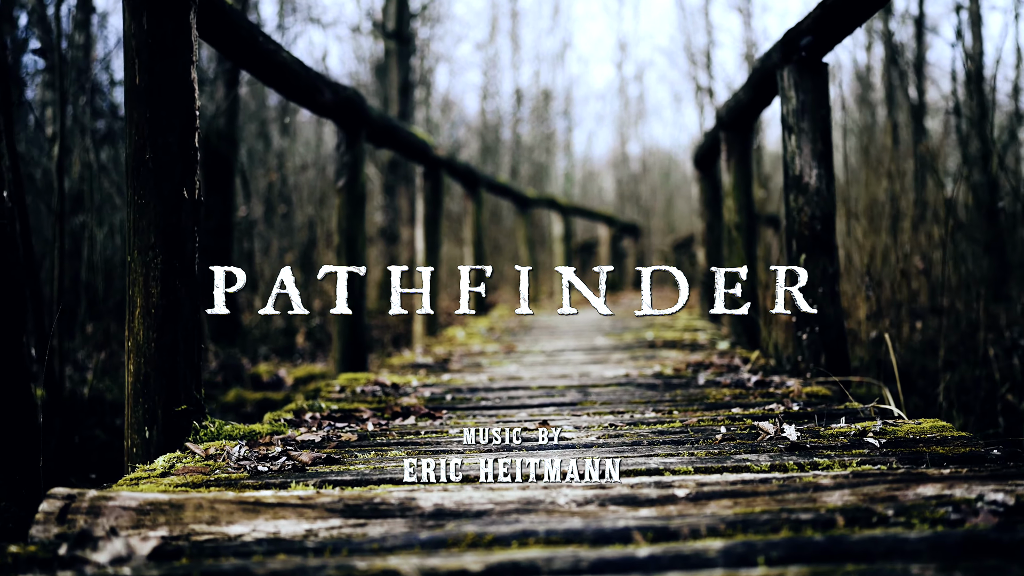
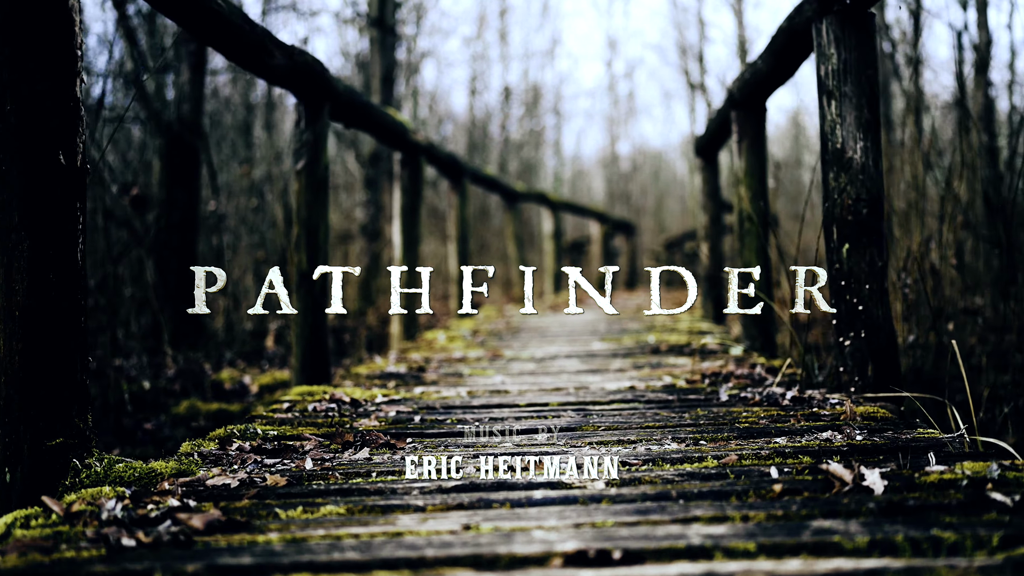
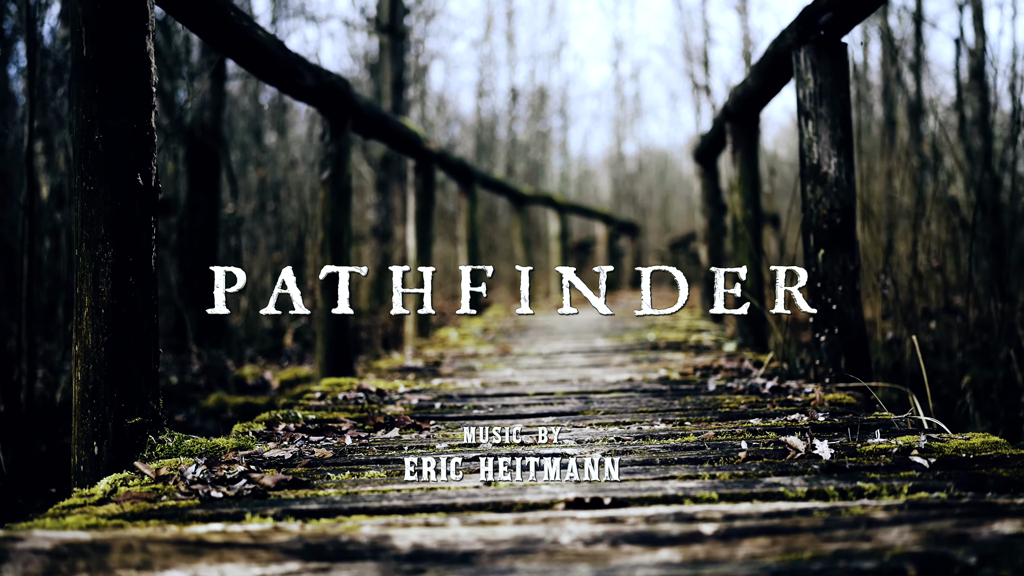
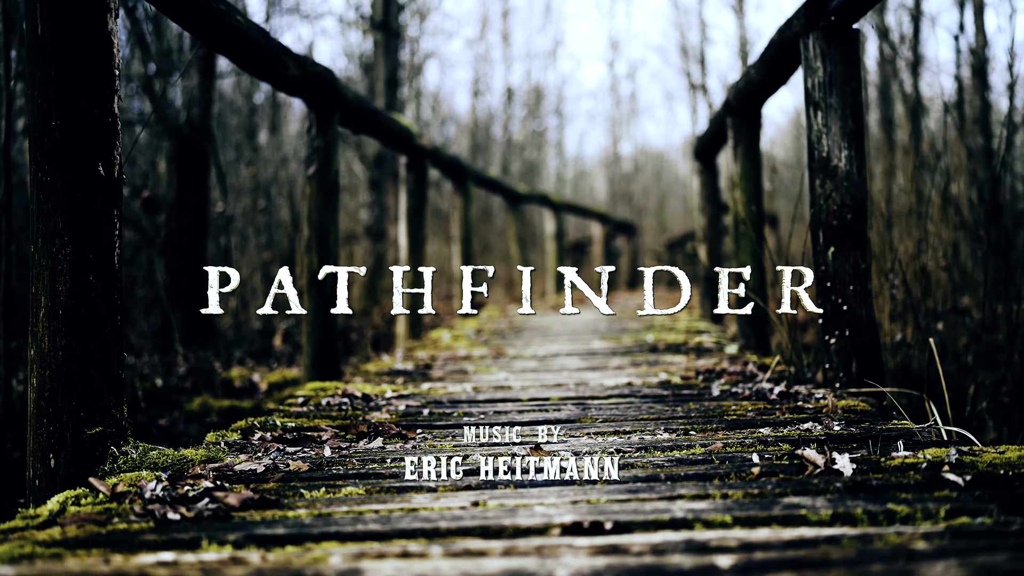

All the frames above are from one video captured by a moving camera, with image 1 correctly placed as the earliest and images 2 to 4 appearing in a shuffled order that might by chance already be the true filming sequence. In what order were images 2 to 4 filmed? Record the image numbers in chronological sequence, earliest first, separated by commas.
3, 4, 2
